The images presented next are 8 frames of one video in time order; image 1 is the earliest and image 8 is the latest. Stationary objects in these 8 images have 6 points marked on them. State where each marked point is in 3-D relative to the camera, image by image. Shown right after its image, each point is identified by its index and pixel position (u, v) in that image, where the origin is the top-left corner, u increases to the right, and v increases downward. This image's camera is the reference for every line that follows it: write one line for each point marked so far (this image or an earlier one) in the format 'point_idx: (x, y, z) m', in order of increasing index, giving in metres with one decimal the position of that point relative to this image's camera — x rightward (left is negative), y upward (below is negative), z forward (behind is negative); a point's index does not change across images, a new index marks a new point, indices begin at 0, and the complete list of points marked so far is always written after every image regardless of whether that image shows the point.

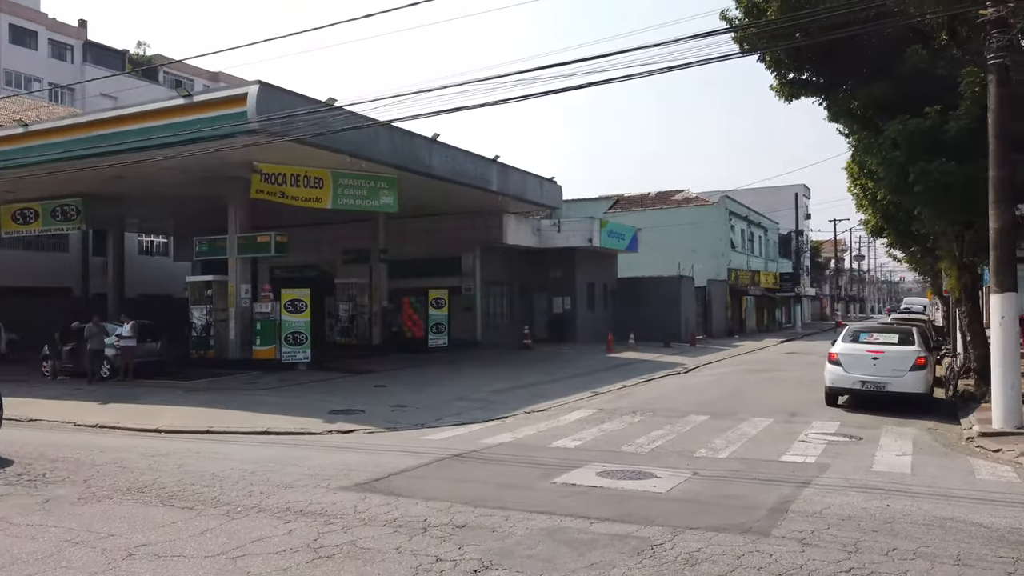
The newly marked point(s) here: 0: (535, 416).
0: (+0.5, -2.5, +14.9) m
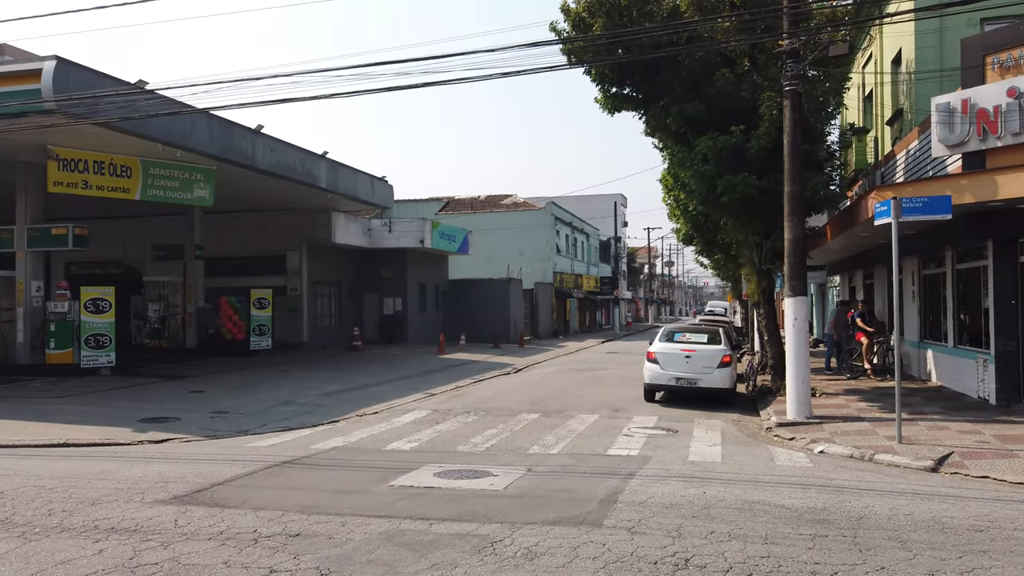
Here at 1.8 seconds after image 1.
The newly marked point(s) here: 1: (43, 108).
0: (-2.7, -2.5, +14.6) m
1: (-9.5, +3.6, +15.4) m
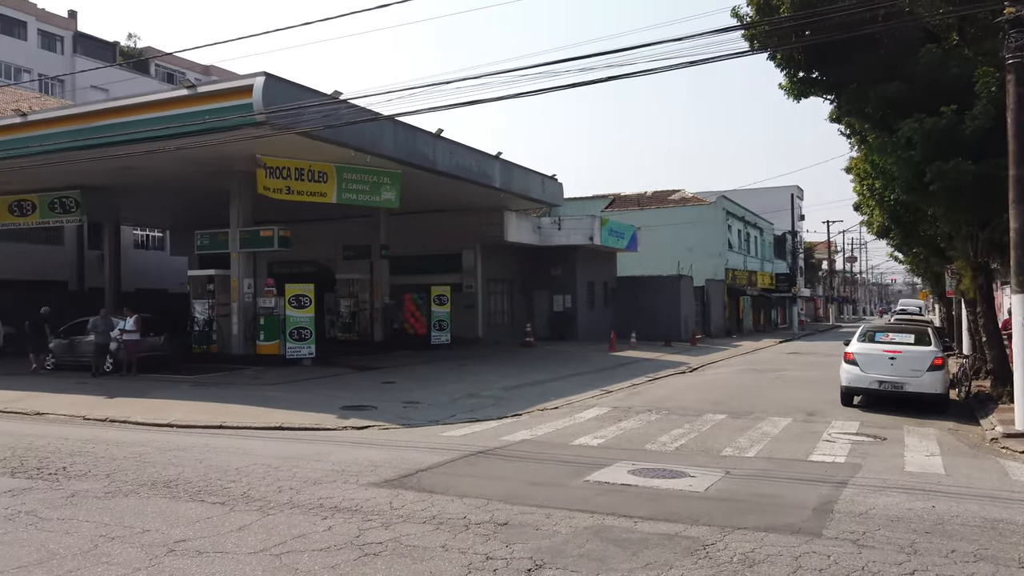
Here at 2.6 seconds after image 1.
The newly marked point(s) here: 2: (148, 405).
0: (+0.7, -2.4, +14.7) m
1: (-5.7, +3.7, +16.9) m
2: (-7.0, -2.3, +14.7) m
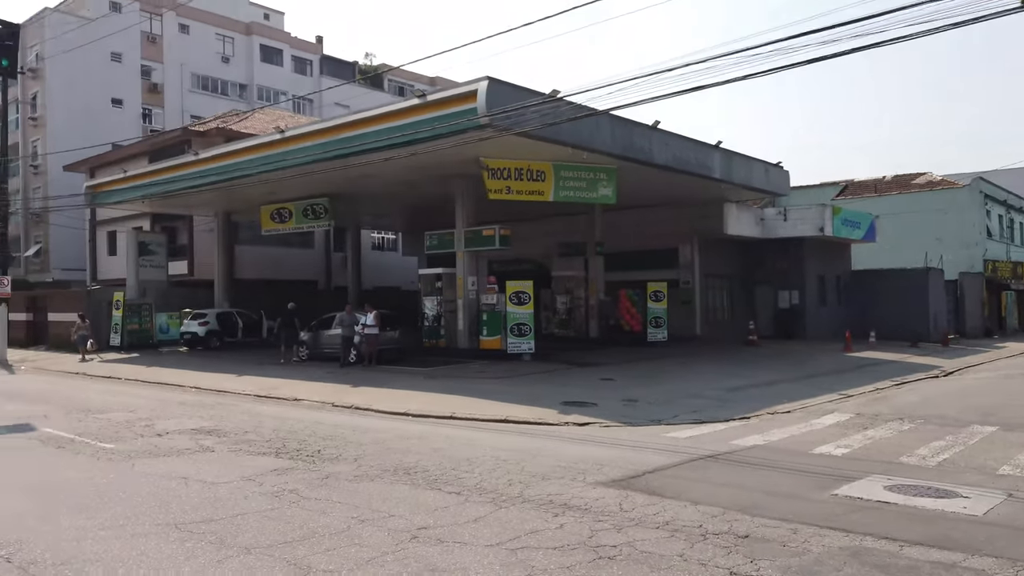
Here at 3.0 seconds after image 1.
0: (+4.8, -2.3, +13.7) m
1: (-0.8, +3.7, +17.6) m
2: (-2.6, -2.2, +15.8) m
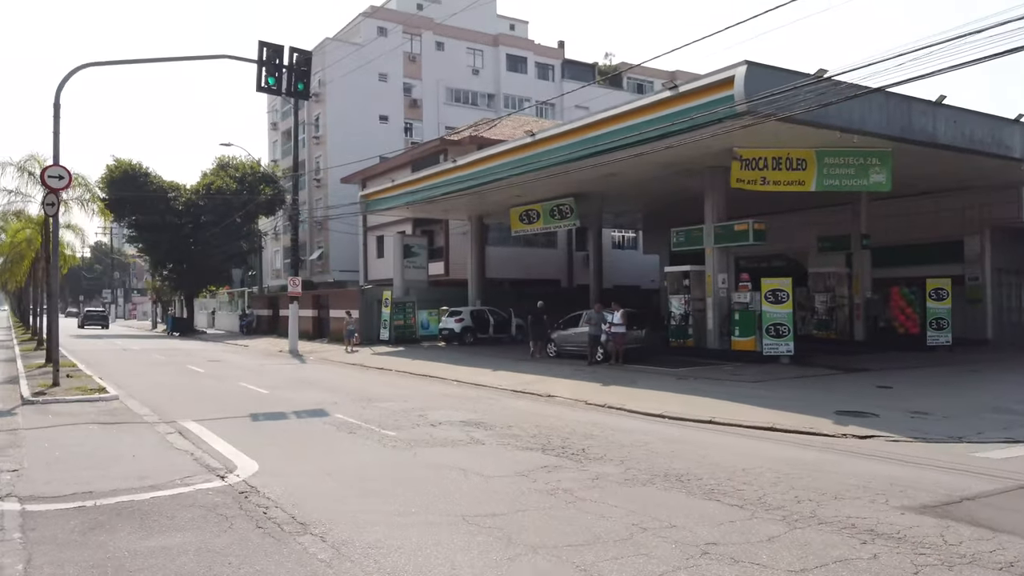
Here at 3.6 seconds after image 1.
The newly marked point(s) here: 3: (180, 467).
0: (+9.0, -2.2, +11.3) m
1: (+4.8, +3.8, +16.6) m
2: (+2.6, -2.2, +15.5) m
3: (-3.4, -1.8, +7.9) m
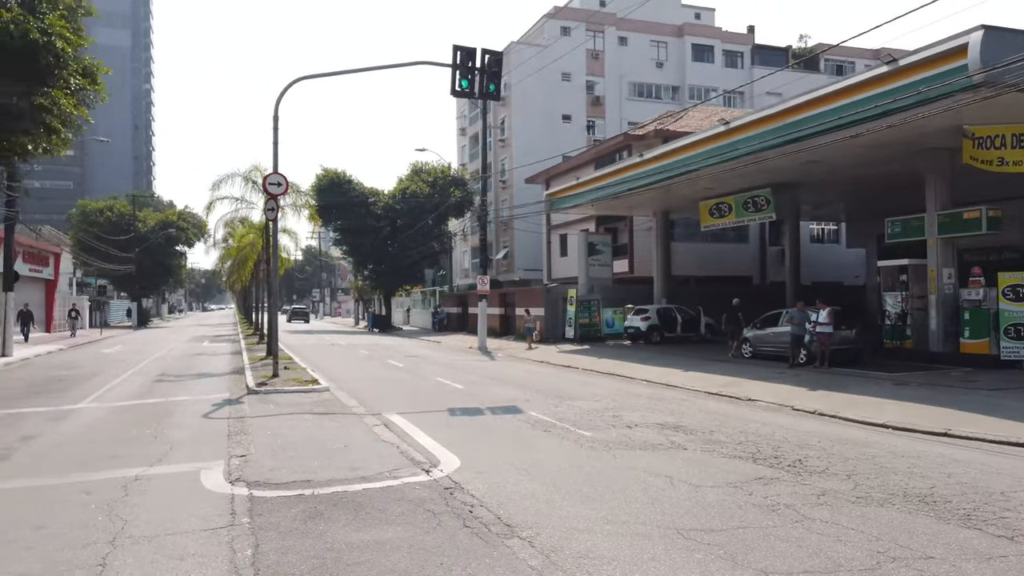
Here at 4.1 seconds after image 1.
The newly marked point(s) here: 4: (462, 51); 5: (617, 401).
0: (+11.6, -2.1, +8.5) m
1: (+8.7, +3.9, +14.7) m
2: (+6.3, -2.1, +14.1) m
3: (-1.3, -1.8, +8.1) m
4: (-1.1, +5.1, +16.4) m
5: (+1.9, -2.0, +13.8) m
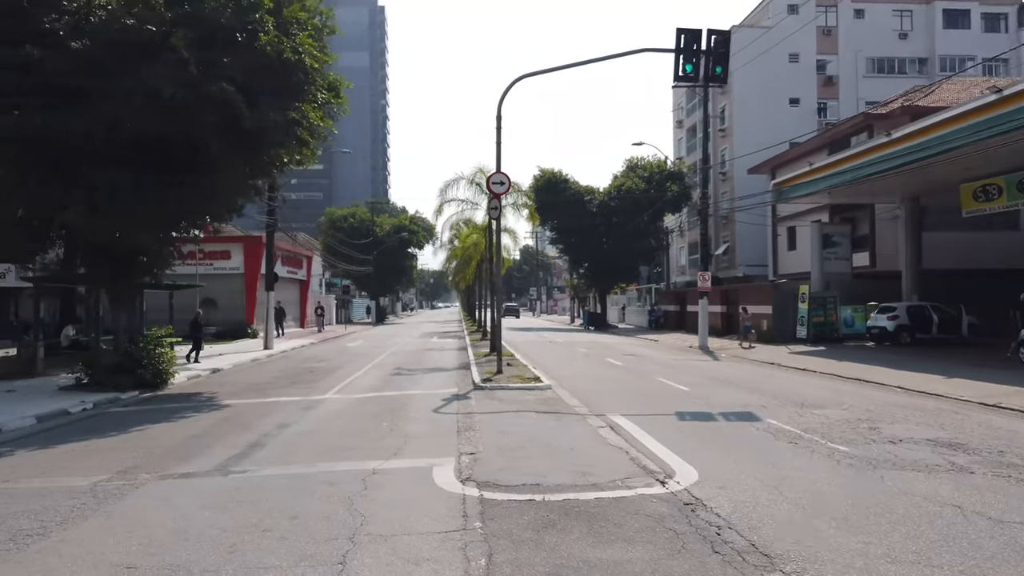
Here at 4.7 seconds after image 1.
0: (+13.6, -2.0, +4.5) m
1: (+12.4, +4.0, +11.2) m
2: (+10.0, -2.0, +11.3) m
3: (+1.0, -1.8, +7.6) m
4: (+3.5, +5.1, +15.5) m
5: (+5.7, -1.9, +12.2) m
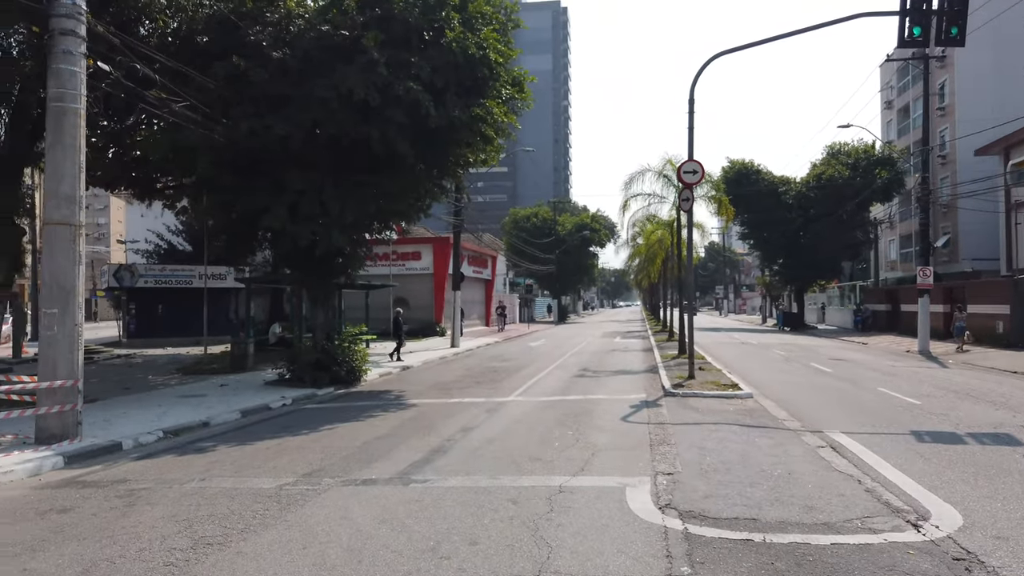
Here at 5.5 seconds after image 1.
0: (+14.2, -1.9, +0.3) m
1: (+14.6, +4.1, +7.1) m
2: (+12.4, -1.9, +7.8) m
3: (+2.8, -1.7, +6.3) m
4: (+7.0, +5.2, +13.4) m
5: (+8.4, -1.9, +9.7) m
